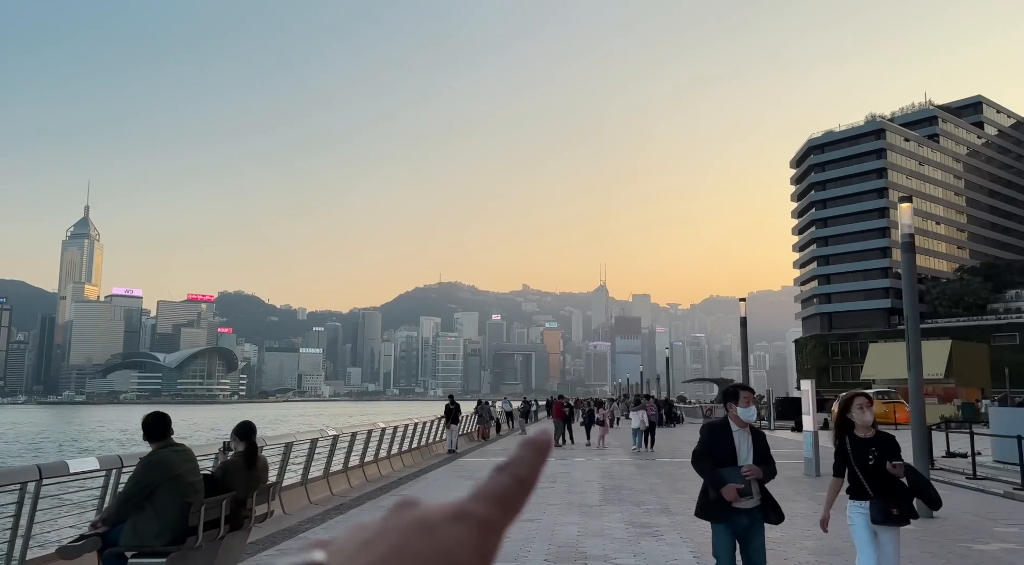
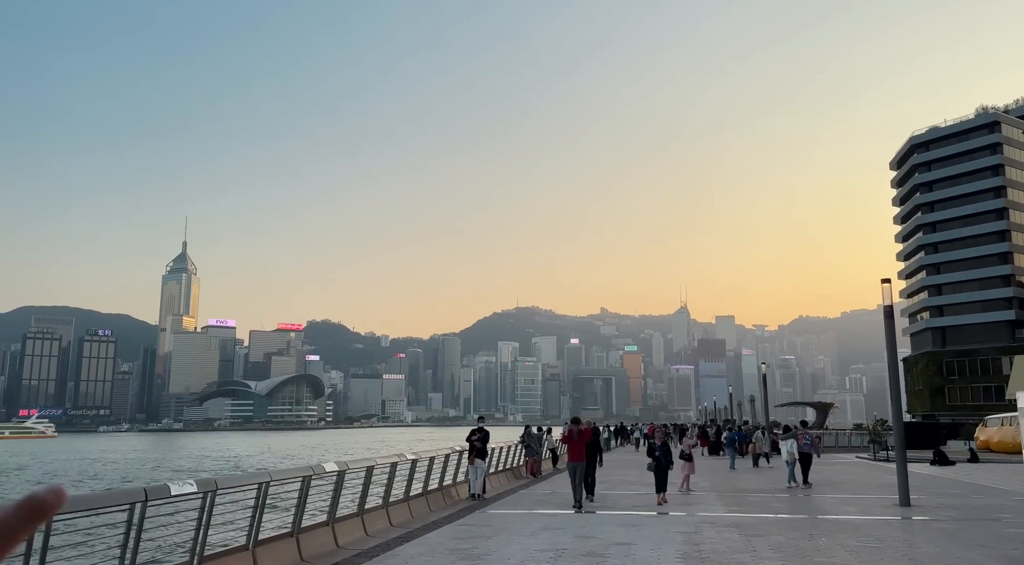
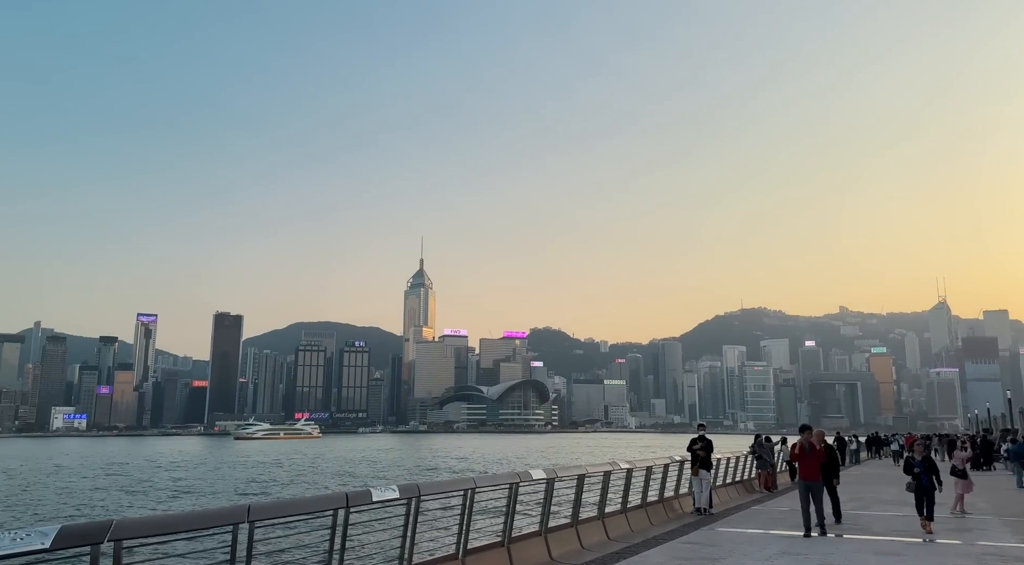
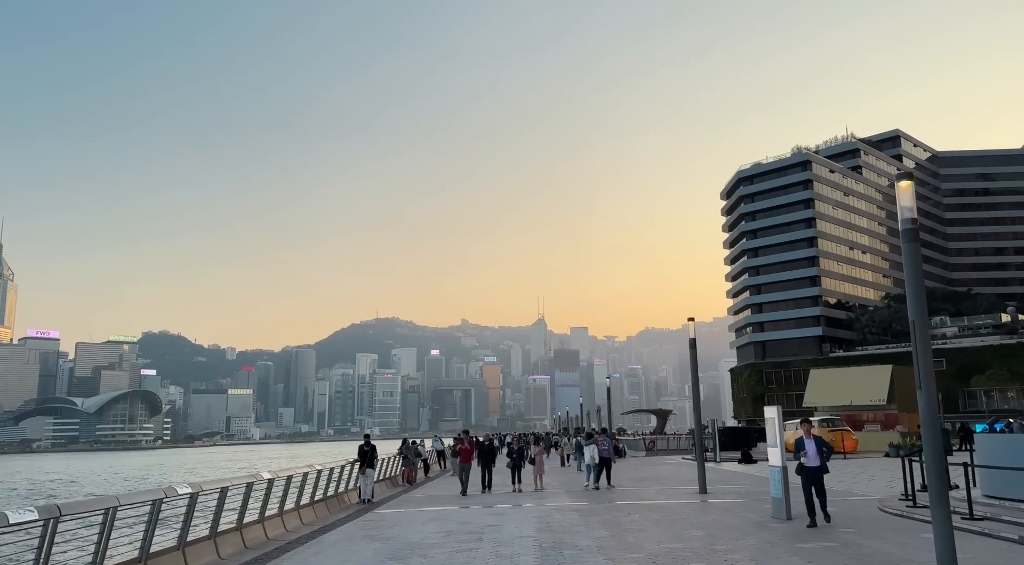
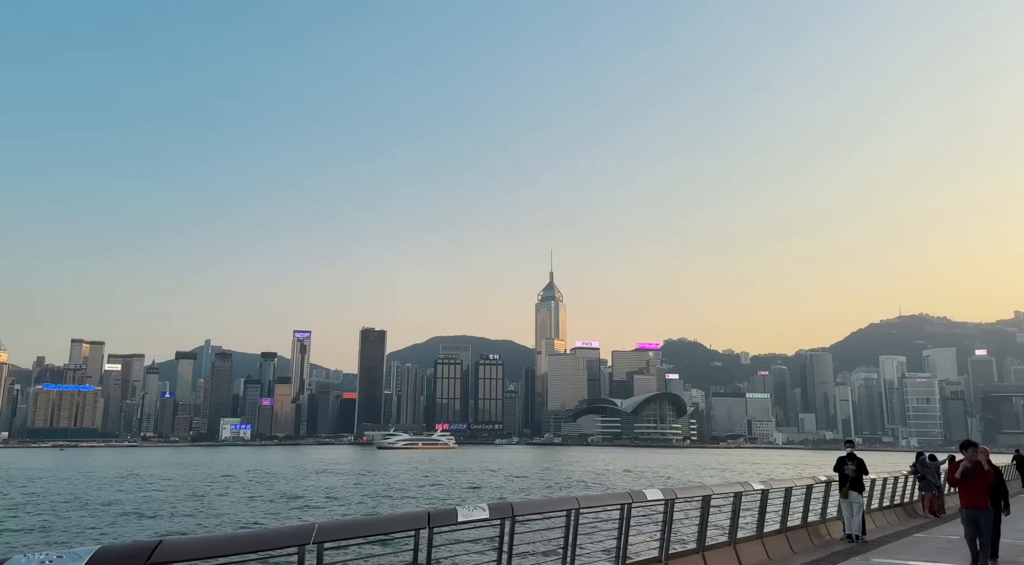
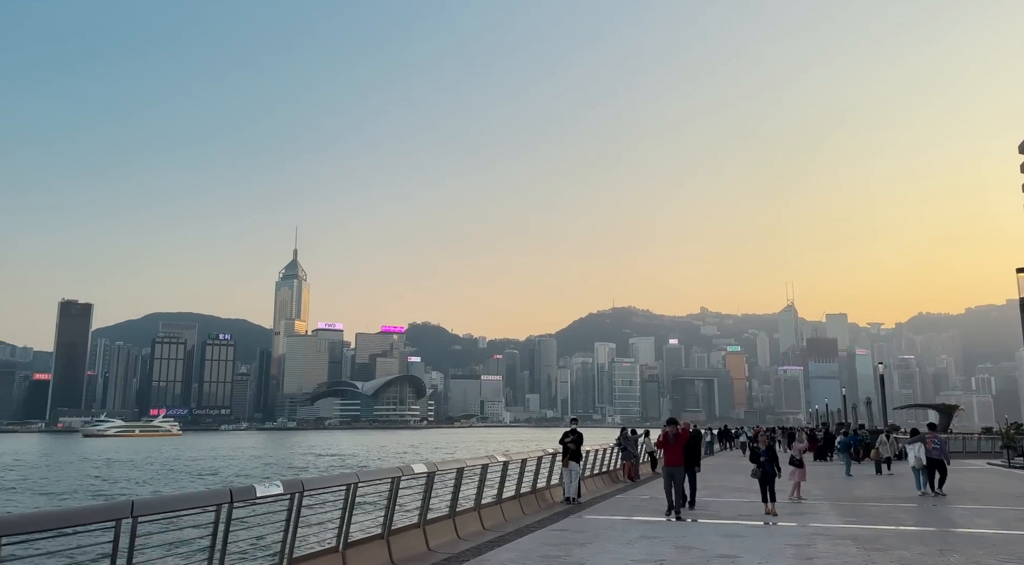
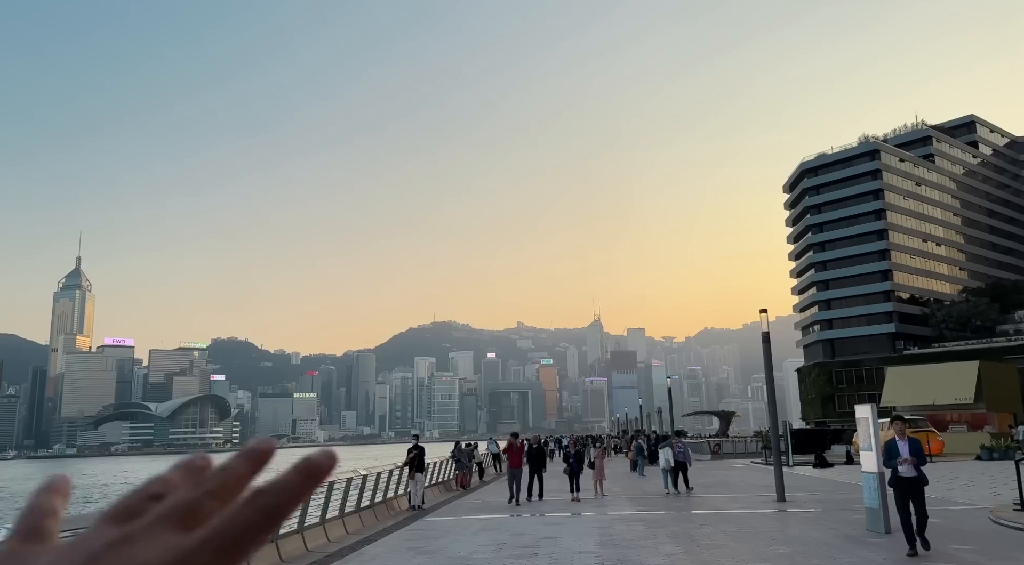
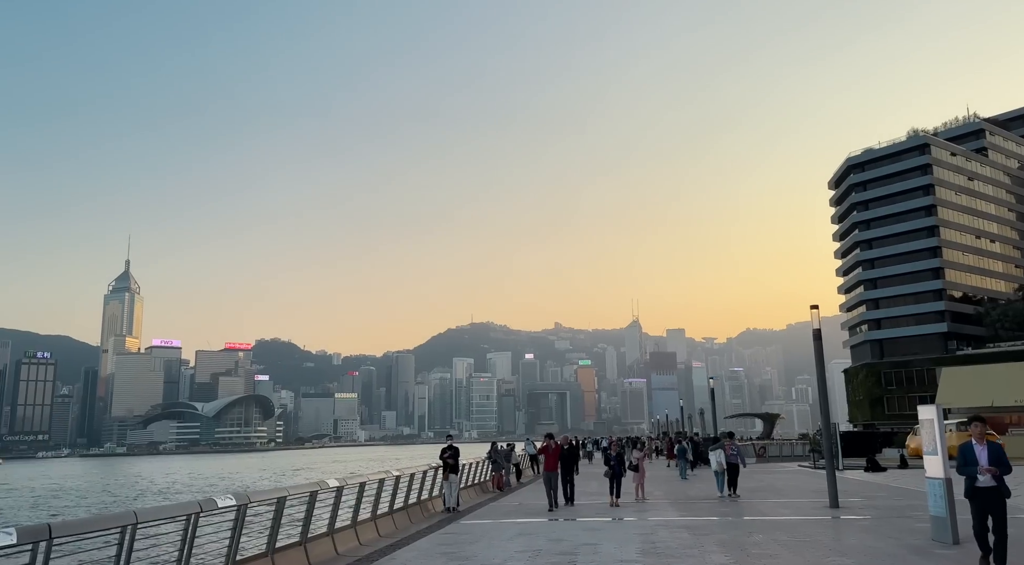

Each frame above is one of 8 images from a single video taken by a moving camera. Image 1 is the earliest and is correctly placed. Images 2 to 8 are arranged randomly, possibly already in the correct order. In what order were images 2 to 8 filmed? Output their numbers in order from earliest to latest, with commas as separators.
4, 7, 8, 2, 6, 3, 5
